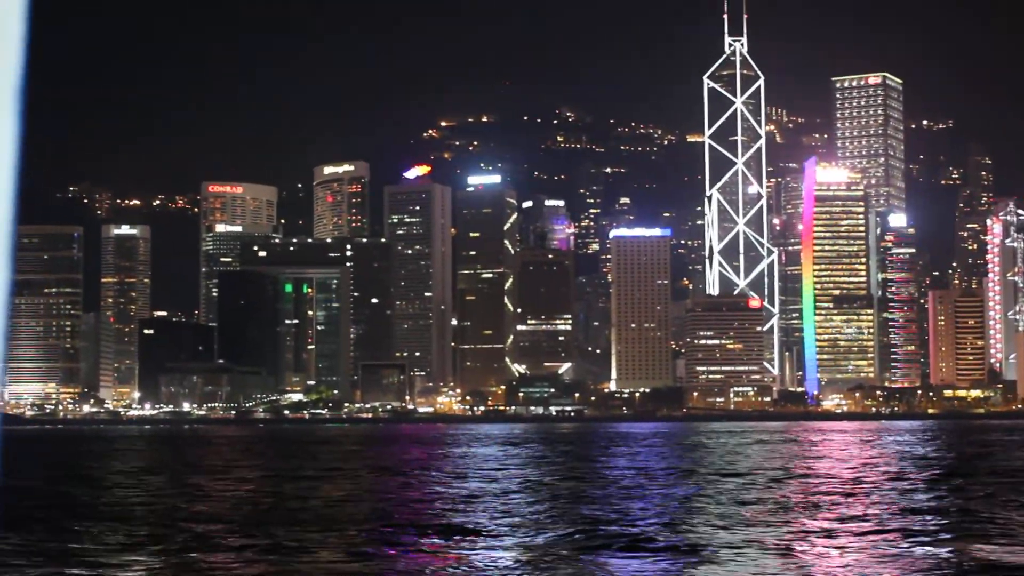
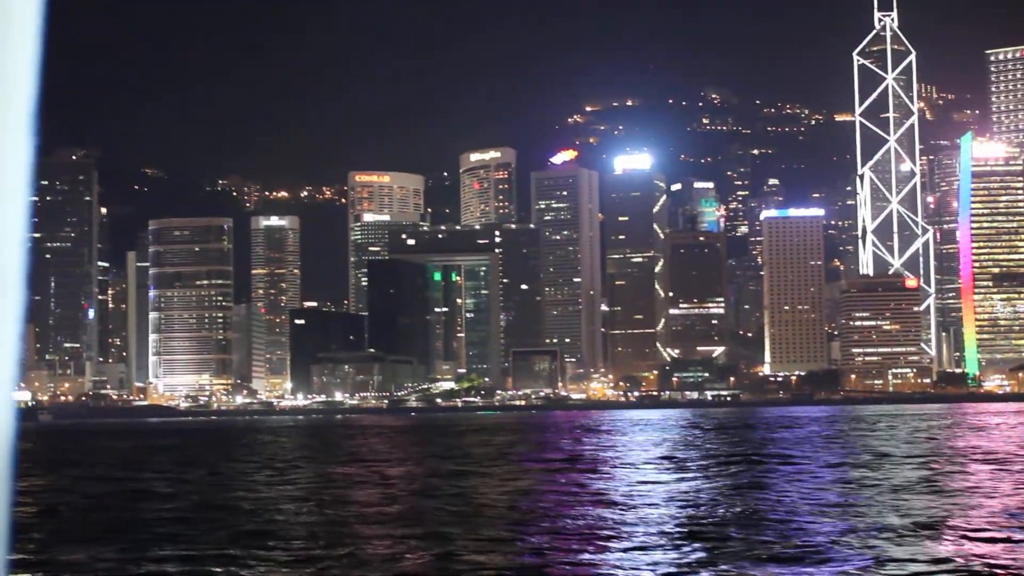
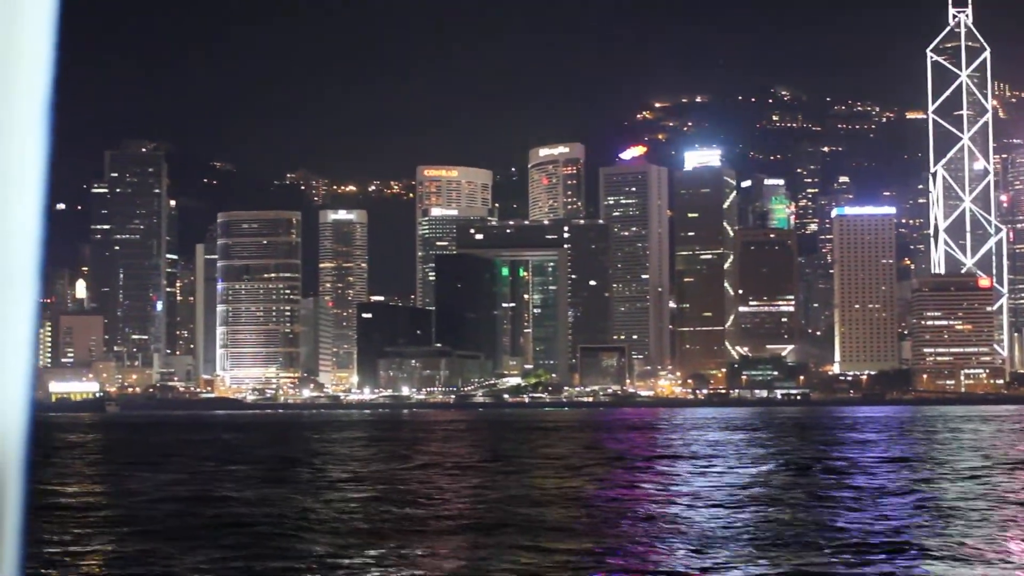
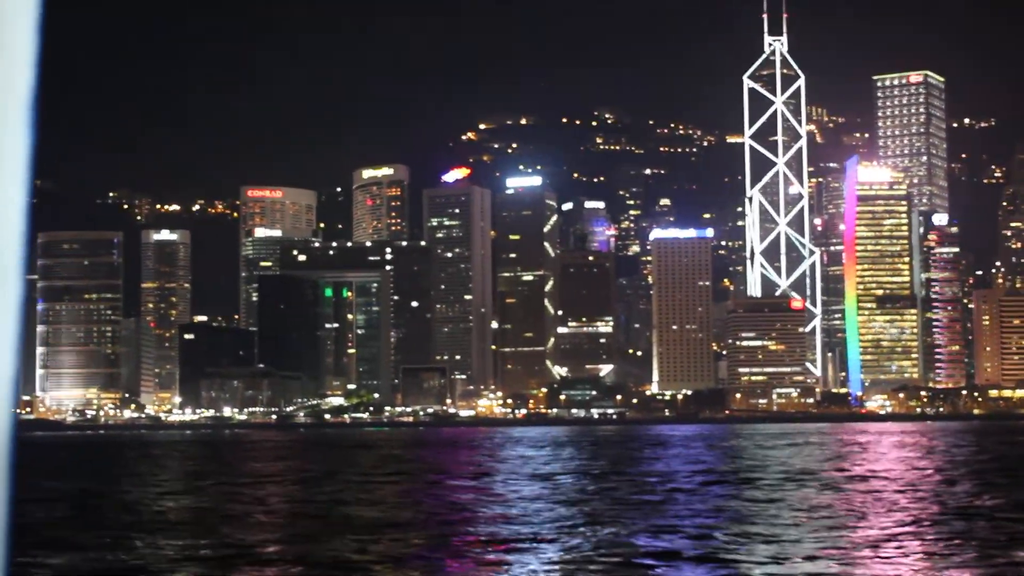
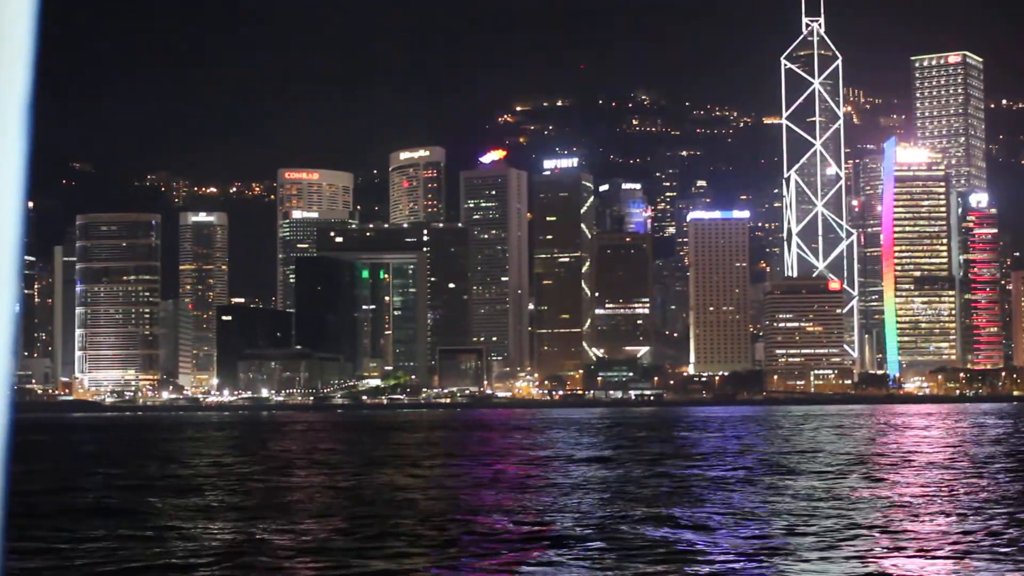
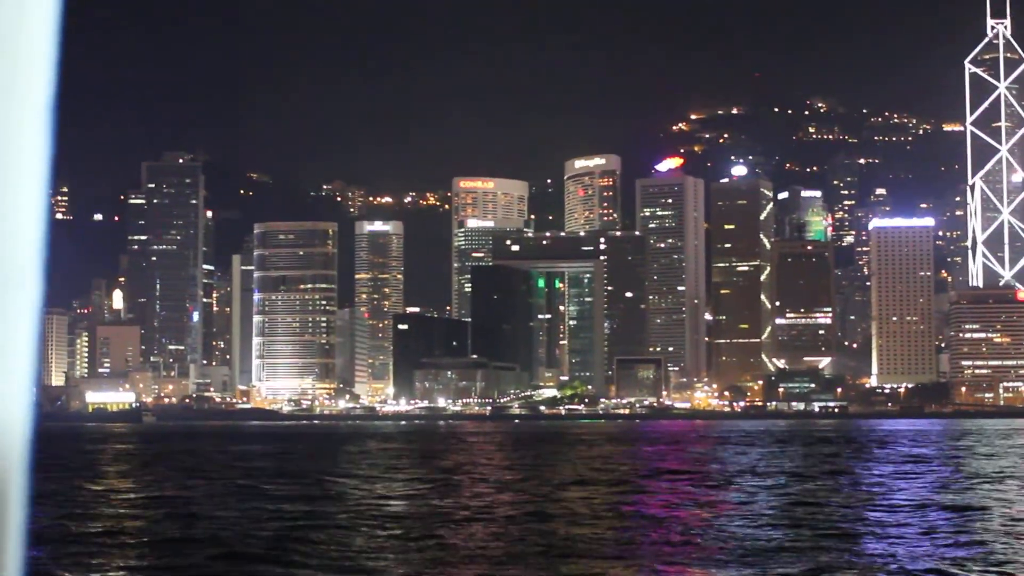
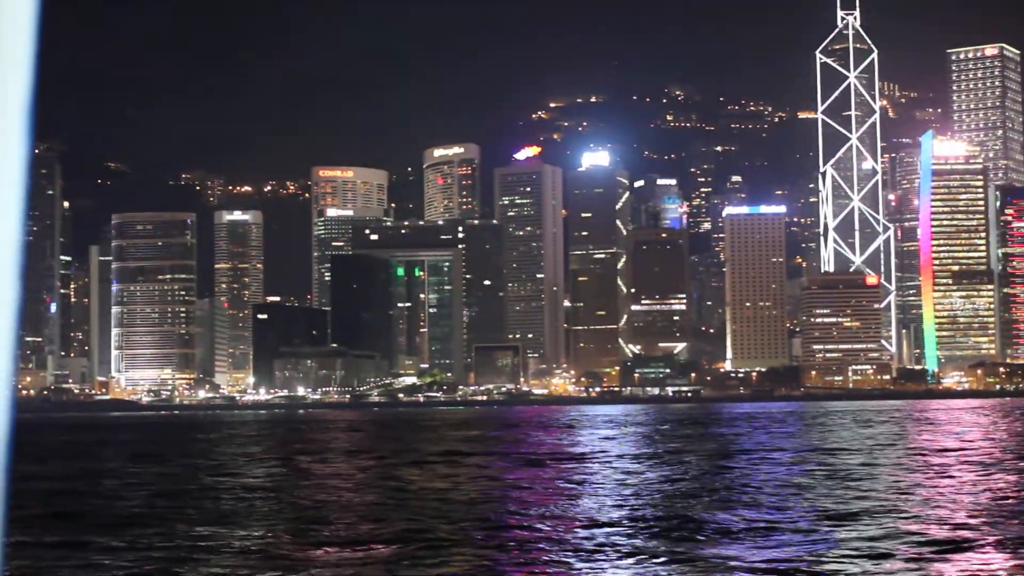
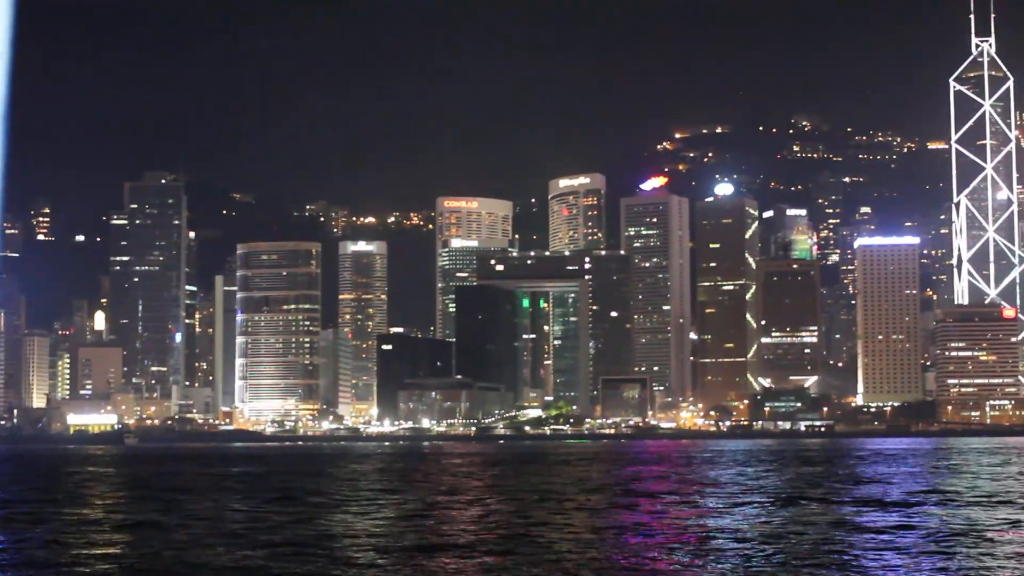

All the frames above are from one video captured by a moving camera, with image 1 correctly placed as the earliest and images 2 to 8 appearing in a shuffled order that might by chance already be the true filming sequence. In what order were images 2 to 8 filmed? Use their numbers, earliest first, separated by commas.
4, 5, 7, 2, 3, 6, 8
